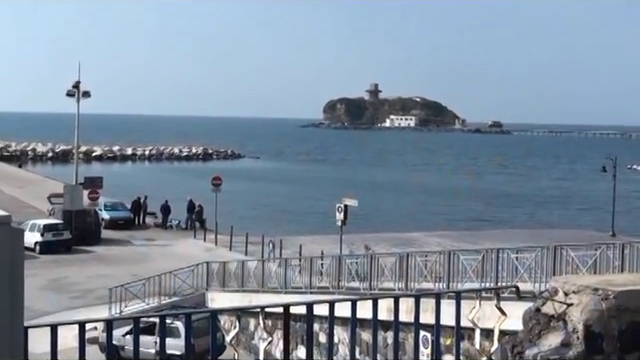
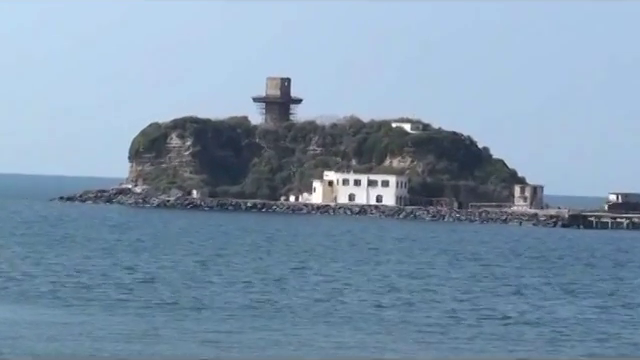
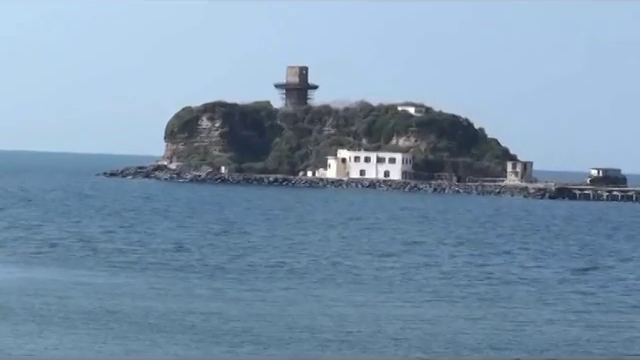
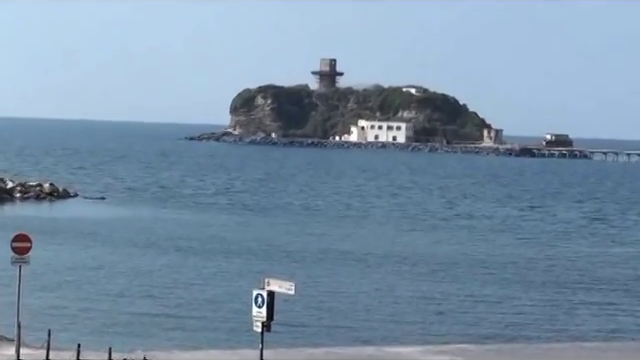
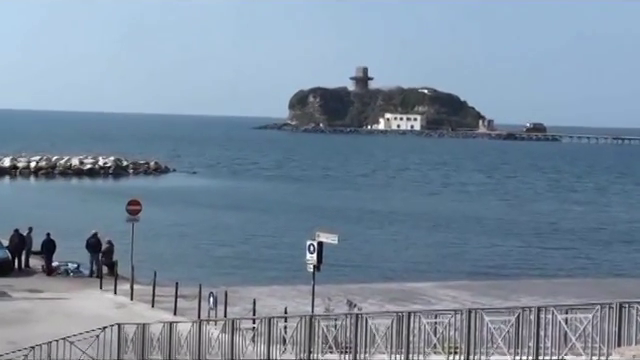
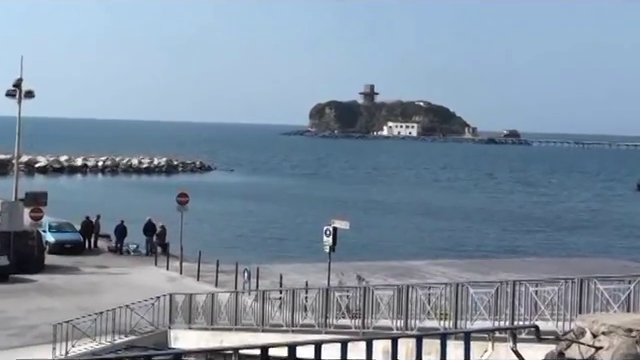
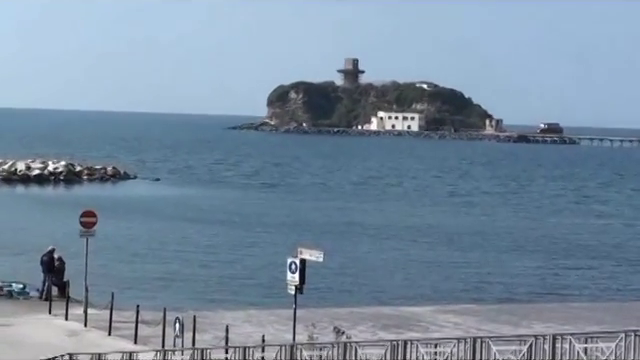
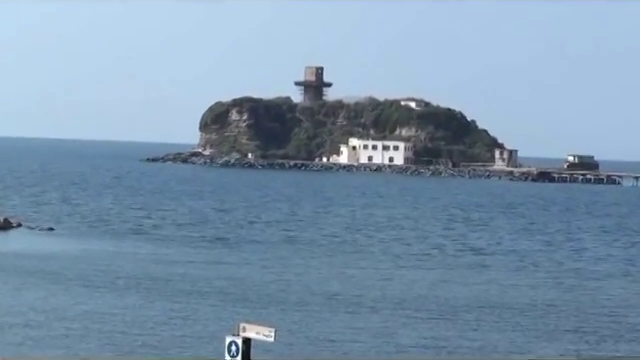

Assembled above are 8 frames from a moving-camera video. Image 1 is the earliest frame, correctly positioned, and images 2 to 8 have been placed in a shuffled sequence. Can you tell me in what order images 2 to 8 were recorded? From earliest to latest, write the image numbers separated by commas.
6, 5, 7, 4, 8, 3, 2
